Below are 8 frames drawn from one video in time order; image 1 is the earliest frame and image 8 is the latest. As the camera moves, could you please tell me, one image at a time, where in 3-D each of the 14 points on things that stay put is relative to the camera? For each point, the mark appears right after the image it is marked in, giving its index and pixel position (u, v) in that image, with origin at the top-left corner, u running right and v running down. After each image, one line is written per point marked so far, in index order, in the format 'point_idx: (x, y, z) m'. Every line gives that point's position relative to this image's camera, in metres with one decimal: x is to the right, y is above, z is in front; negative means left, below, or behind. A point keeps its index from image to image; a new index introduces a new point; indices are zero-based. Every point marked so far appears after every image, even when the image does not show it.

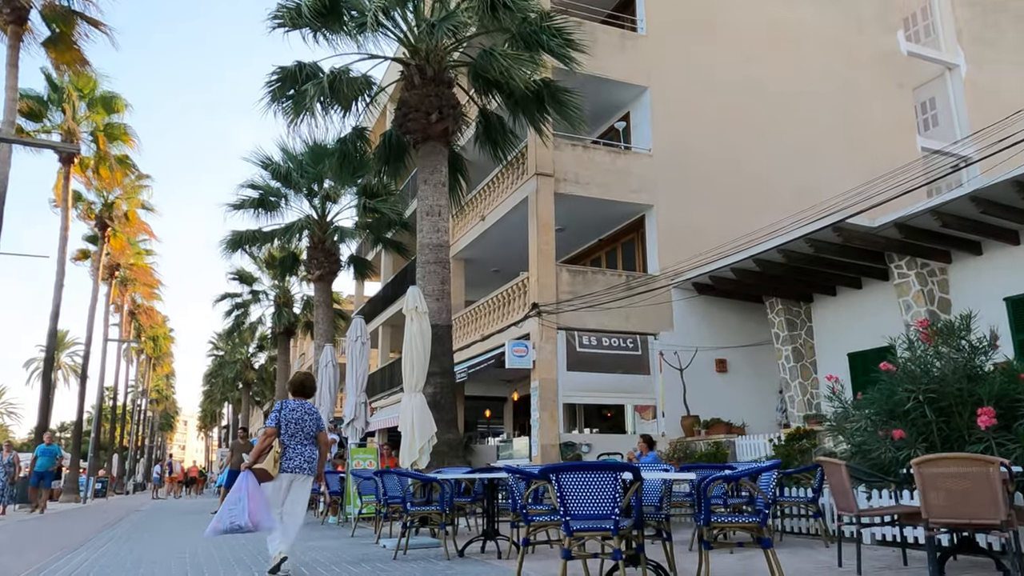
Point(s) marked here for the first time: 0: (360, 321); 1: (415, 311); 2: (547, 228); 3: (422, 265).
0: (-3.1, -0.7, +15.3) m
1: (-1.2, -0.3, +9.1) m
2: (+0.8, +1.3, +16.4) m
3: (-1.5, +0.4, +12.6) m
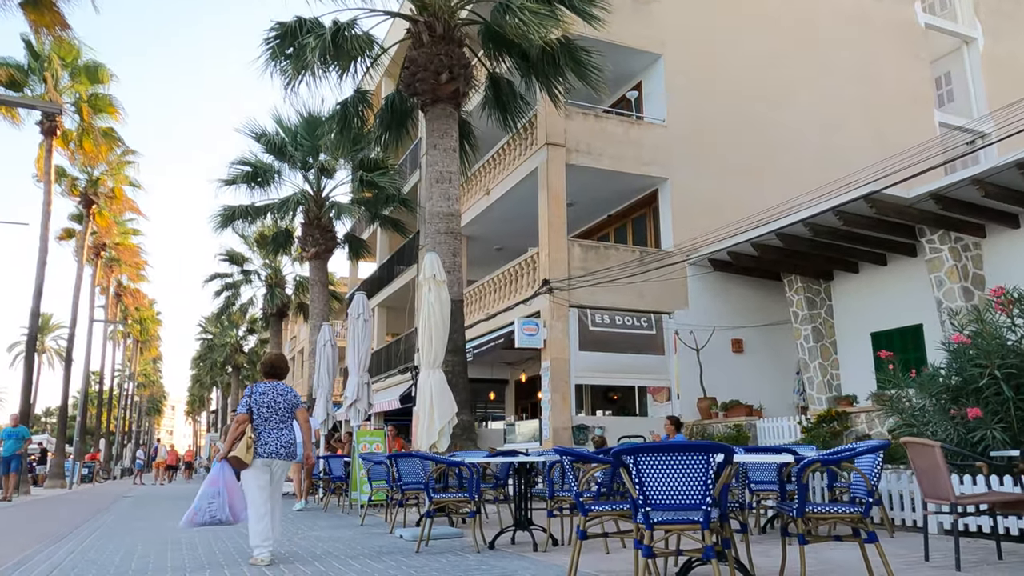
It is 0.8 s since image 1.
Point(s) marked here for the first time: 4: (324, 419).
0: (-2.9, -0.2, +14.5) m
1: (-0.9, +0.1, +8.3) m
2: (+1.0, +1.8, +15.6) m
3: (-1.3, +0.8, +11.7) m
4: (-4.1, -2.9, +16.7) m
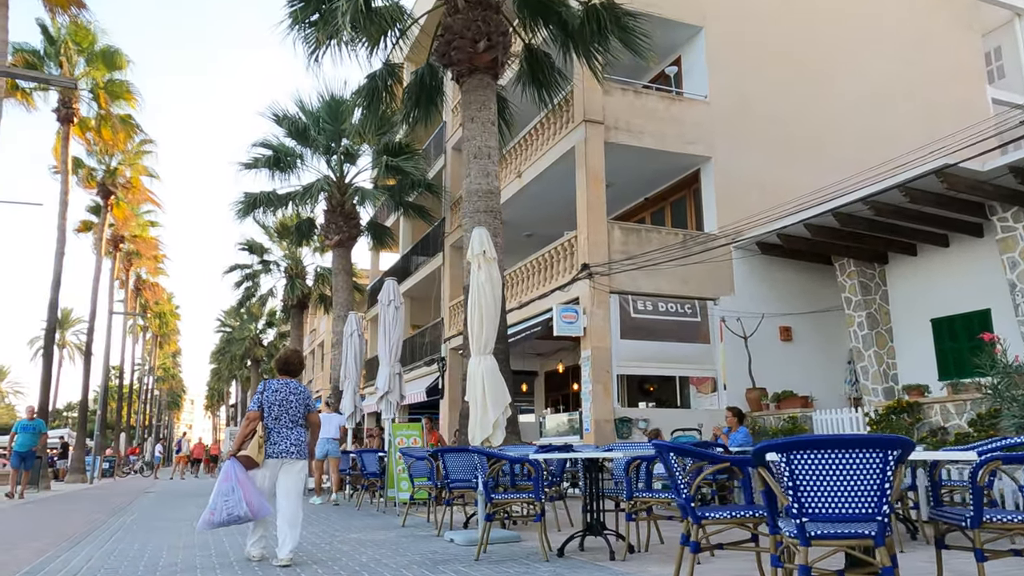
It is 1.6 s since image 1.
0: (-2.2, +0.1, +13.7) m
1: (-0.3, +0.3, +7.5) m
2: (+1.7, +2.1, +14.8) m
3: (-0.6, +1.1, +10.9) m
4: (-3.4, -2.6, +16.0) m
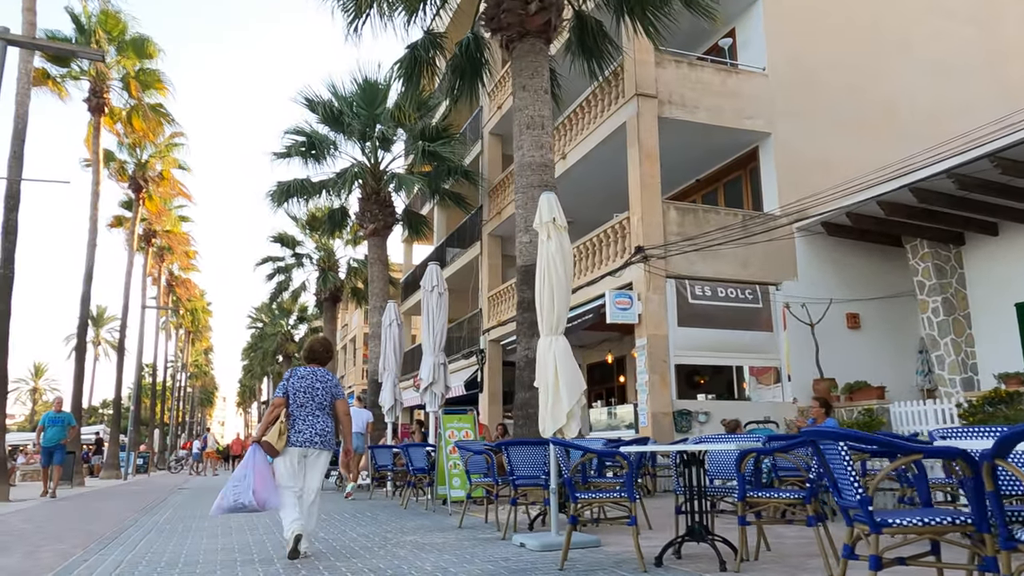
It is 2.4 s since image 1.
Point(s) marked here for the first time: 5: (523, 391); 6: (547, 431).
0: (-1.3, +0.3, +12.9) m
1: (+0.3, +0.6, +6.6) m
2: (+2.5, +2.4, +13.8) m
3: (+0.1, +1.3, +10.1) m
4: (-2.4, -2.4, +15.3) m
5: (+0.1, -1.3, +9.7) m
6: (+0.3, -1.2, +6.2) m
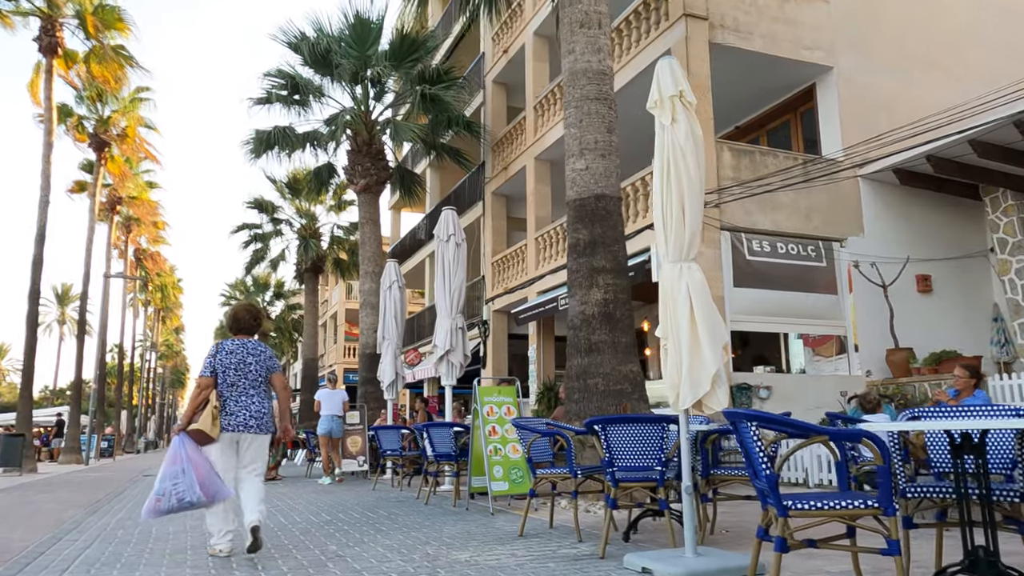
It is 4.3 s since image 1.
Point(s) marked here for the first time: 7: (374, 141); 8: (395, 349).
0: (-0.9, +1.0, +10.8) m
1: (+1.0, +1.1, +4.6) m
2: (+3.0, +3.1, +11.8) m
3: (+0.7, +2.0, +8.0) m
4: (-2.1, -1.6, +13.2) m
5: (+0.7, -0.7, +7.6) m
6: (+0.9, -0.6, +4.2) m
7: (-3.4, +3.6, +18.7) m
8: (-2.1, -1.1, +13.3) m
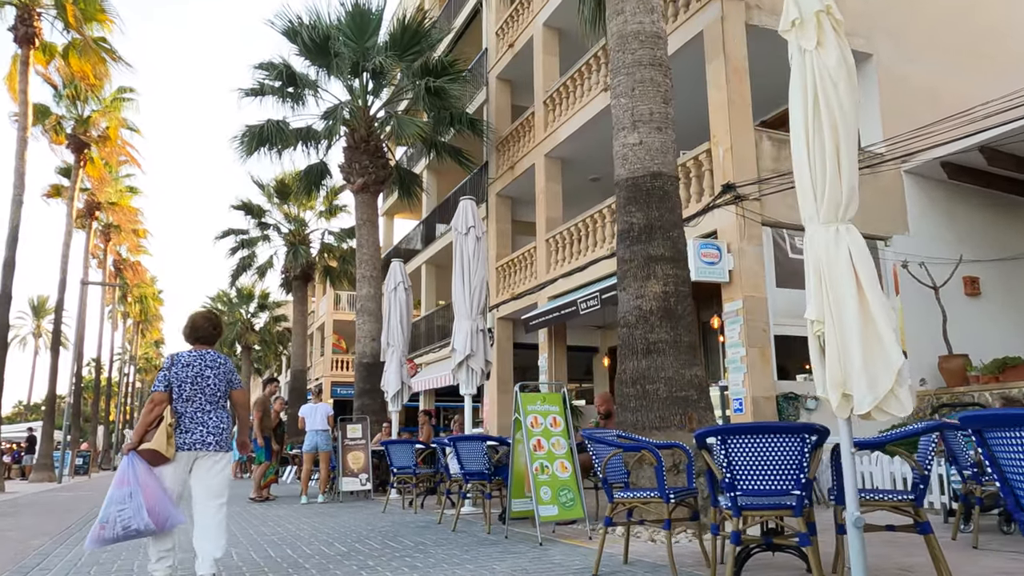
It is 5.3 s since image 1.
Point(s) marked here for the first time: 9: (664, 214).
0: (-0.5, +1.1, +9.8) m
1: (+1.4, +1.3, +3.6) m
2: (+3.3, +3.1, +10.9) m
3: (+1.0, +2.0, +7.0) m
4: (-1.8, -1.6, +12.0) m
5: (+1.1, -0.6, +6.6) m
6: (+1.4, -0.5, +3.1) m
7: (-3.3, +3.5, +17.6) m
8: (-1.8, -1.1, +12.2) m
9: (+1.4, +0.7, +6.8) m
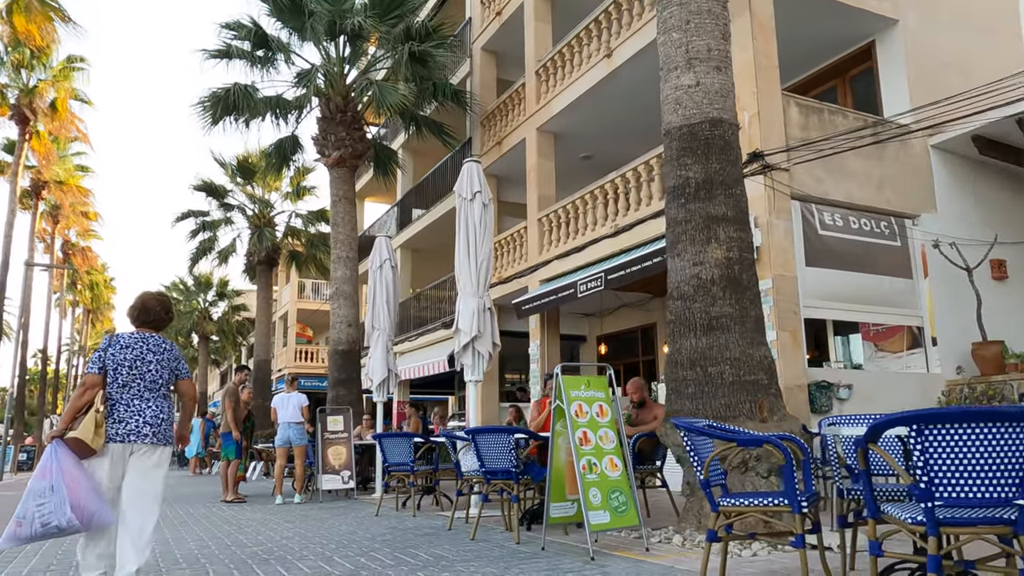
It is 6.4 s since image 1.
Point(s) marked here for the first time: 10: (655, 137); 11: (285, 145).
0: (-0.4, +1.4, +8.7) m
1: (+1.9, +1.5, +2.6) m
2: (+3.3, +3.4, +9.9) m
3: (+1.3, +2.3, +6.0) m
4: (-1.8, -1.3, +10.9) m
5: (+1.3, -0.4, +5.6) m
6: (+1.8, -0.3, +2.1) m
7: (-3.5, +3.9, +16.3) m
8: (-1.8, -0.8, +11.1) m
9: (+1.6, +0.9, +5.8) m
10: (+2.9, +3.1, +15.8) m
11: (-5.7, +3.6, +19.2) m
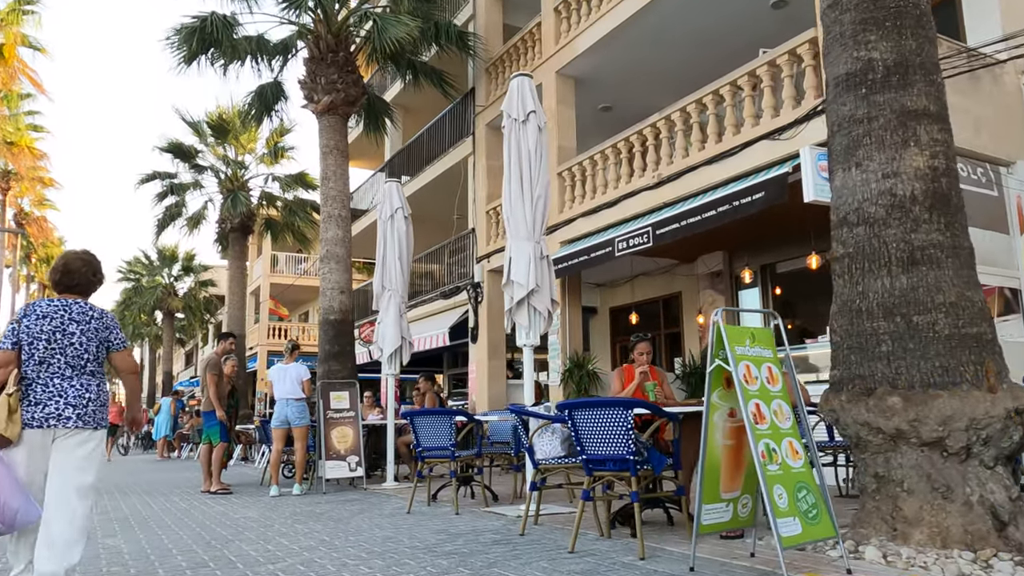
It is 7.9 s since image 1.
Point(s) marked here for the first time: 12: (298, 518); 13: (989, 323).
0: (+0.1, +1.9, +7.0) m
1: (+2.7, +1.8, +1.0) m
2: (+3.8, +3.9, +8.4) m
3: (+2.0, +2.7, +4.4) m
4: (-1.4, -0.7, +9.2) m
5: (+2.0, +0.1, +4.1) m
6: (+2.7, +0.1, +0.6) m
7: (-3.3, +4.6, +14.5) m
8: (-1.4, -0.2, +9.4) m
9: (+2.3, +1.4, +4.2) m
10: (+3.2, +3.8, +14.2) m
11: (-5.6, +4.4, +17.2) m
12: (-1.8, -2.0, +6.5) m
13: (+2.5, -0.2, +4.0) m
